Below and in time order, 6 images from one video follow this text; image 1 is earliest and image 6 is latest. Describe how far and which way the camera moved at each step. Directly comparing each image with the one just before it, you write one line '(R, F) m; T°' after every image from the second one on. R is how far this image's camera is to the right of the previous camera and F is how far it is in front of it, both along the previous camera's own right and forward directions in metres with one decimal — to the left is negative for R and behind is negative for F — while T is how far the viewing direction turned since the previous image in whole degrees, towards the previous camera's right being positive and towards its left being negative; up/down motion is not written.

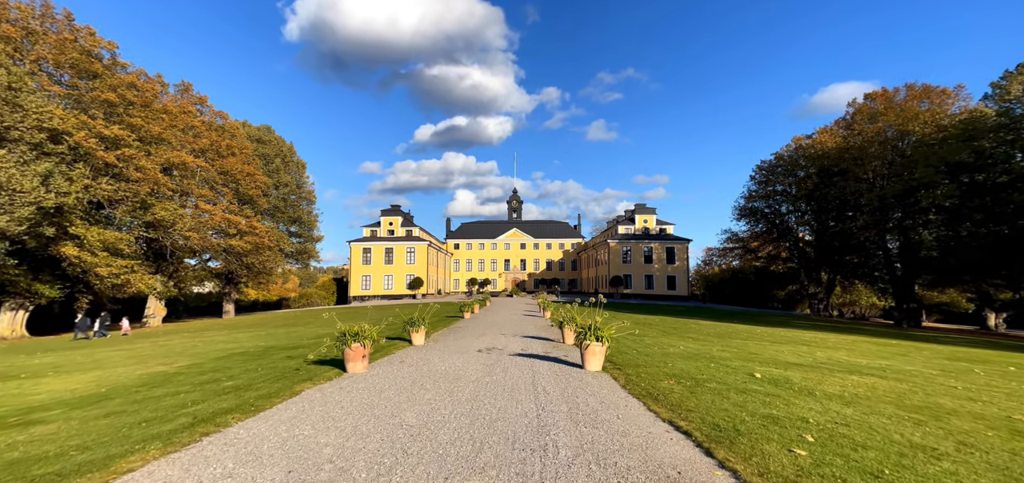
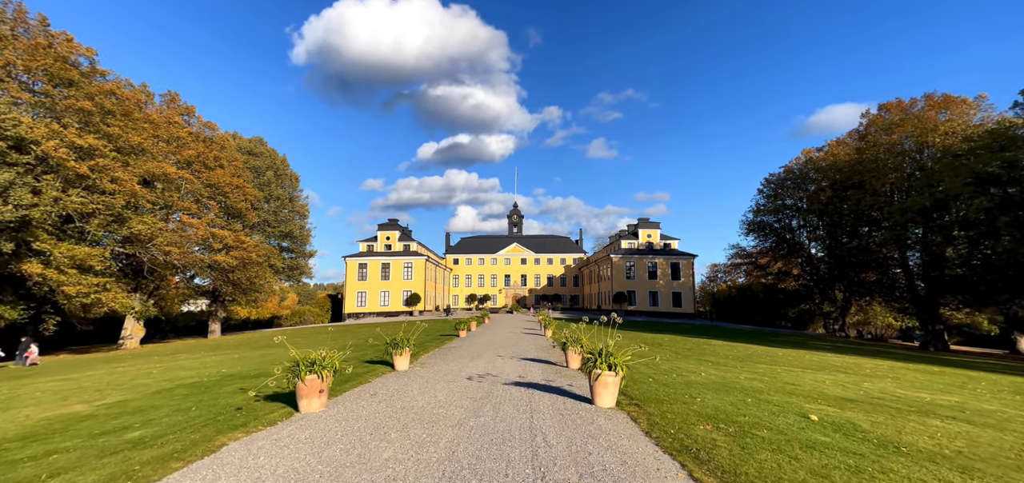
(+0.1, +1.3) m; 0°
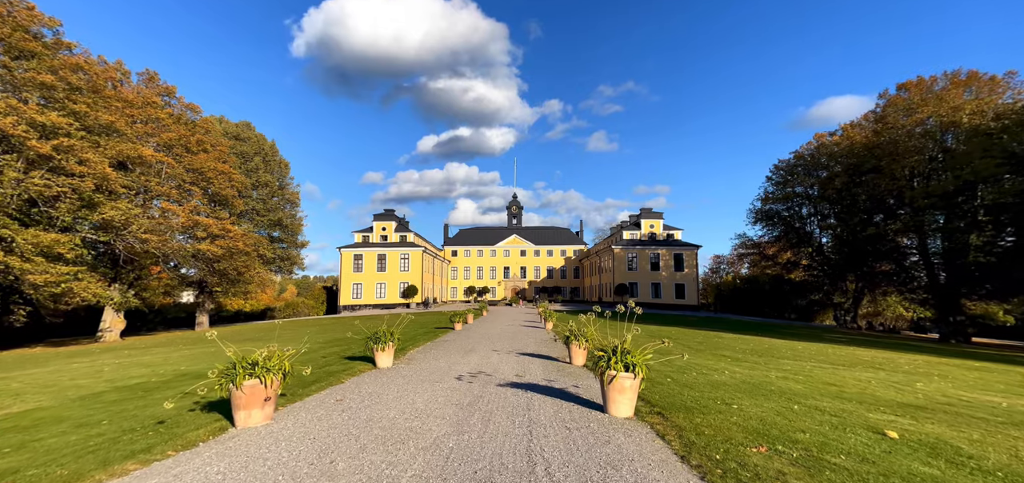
(+0.1, +1.2) m; 0°
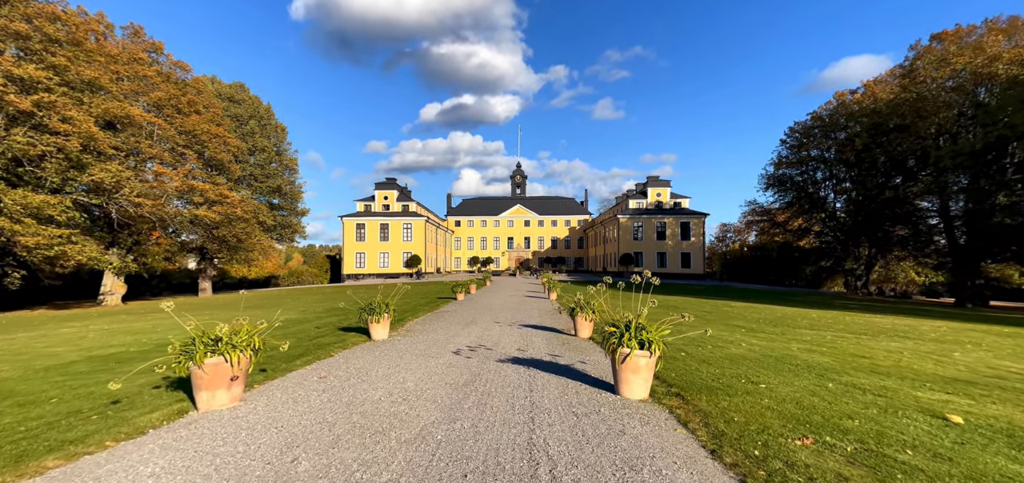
(0.0, +0.7) m; -1°
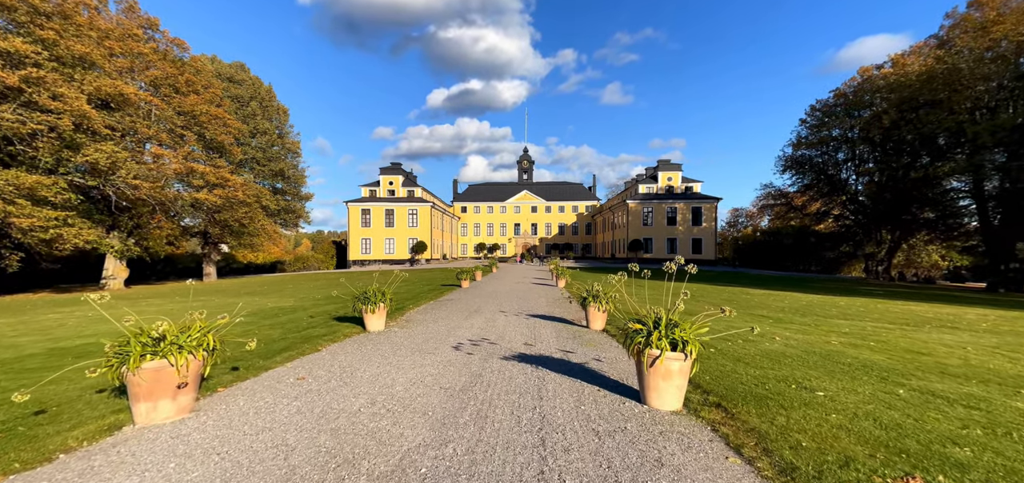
(0.0, +0.8) m; -1°
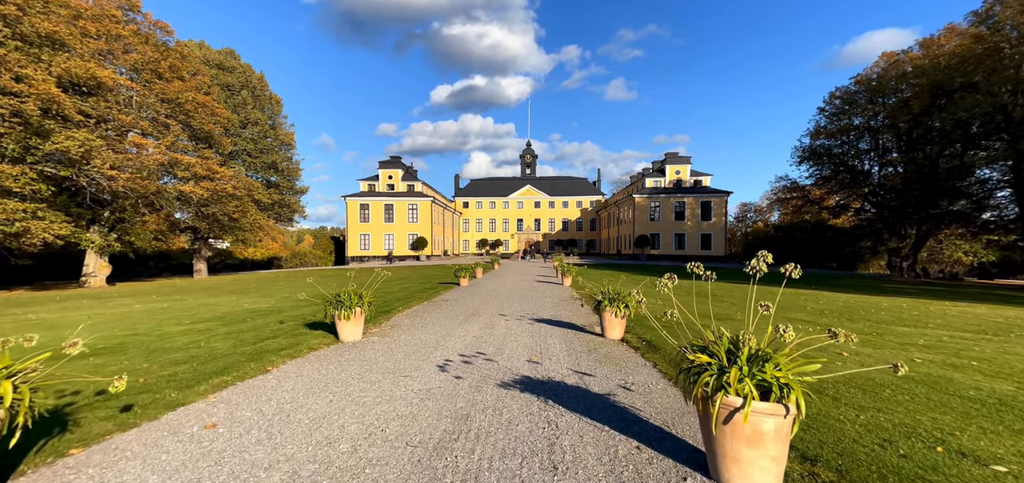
(0.0, +1.4) m; 0°
